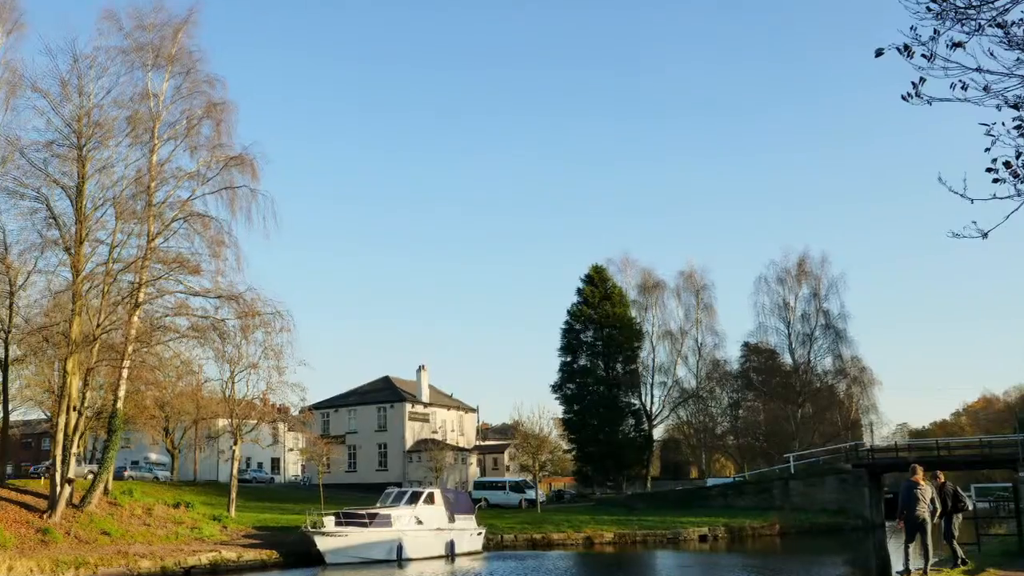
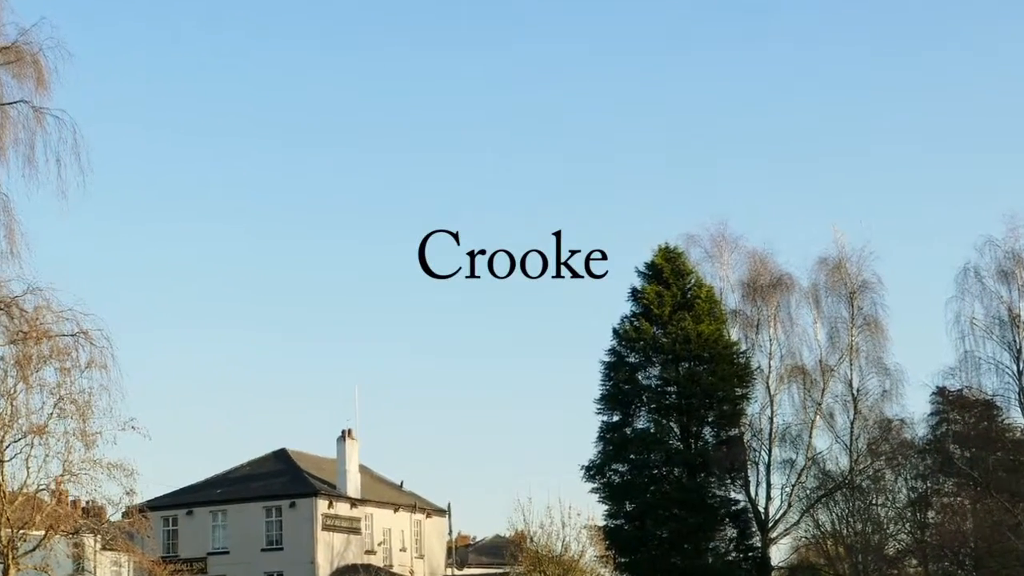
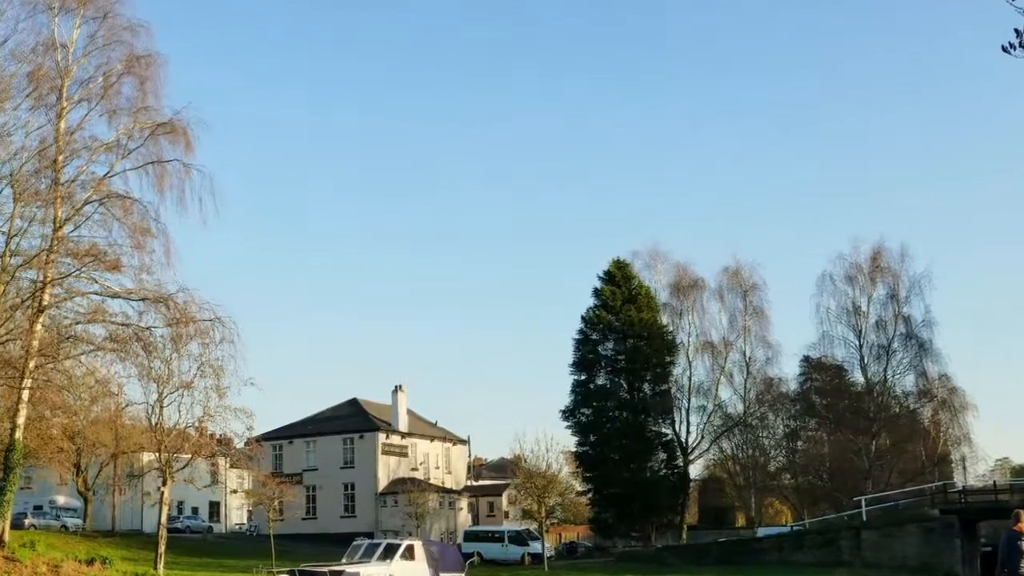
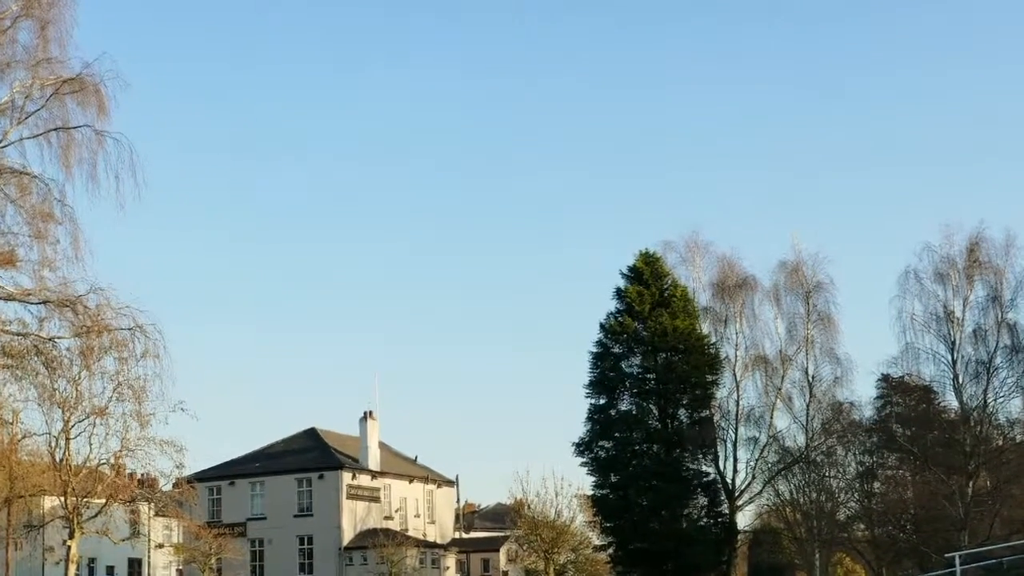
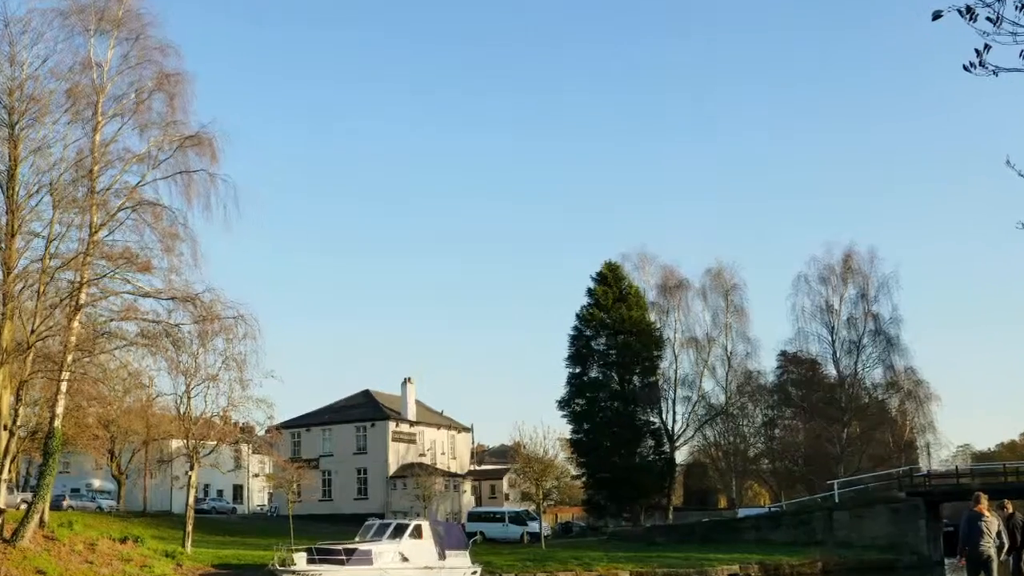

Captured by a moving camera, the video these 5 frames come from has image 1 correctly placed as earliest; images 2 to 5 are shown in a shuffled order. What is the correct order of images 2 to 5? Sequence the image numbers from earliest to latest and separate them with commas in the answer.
5, 3, 4, 2
